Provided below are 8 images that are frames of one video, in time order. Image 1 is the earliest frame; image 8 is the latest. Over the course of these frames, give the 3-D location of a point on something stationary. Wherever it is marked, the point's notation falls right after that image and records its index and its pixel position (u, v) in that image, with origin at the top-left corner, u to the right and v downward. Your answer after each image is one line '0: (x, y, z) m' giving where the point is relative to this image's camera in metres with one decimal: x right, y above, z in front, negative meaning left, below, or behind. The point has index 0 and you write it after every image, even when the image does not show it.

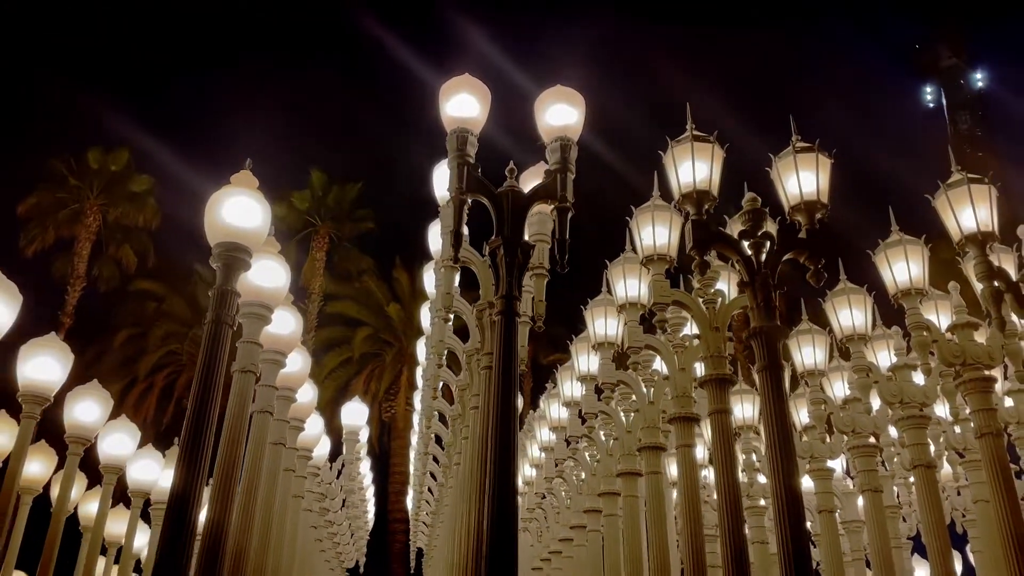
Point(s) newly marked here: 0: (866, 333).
0: (+3.5, -0.4, +8.6) m
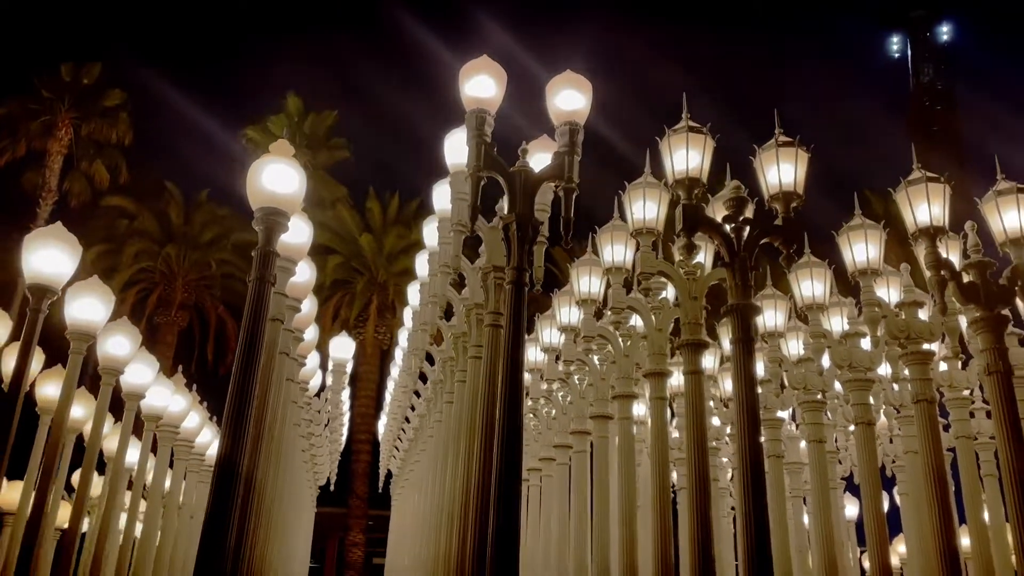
0: (+3.4, -0.2, +9.6) m
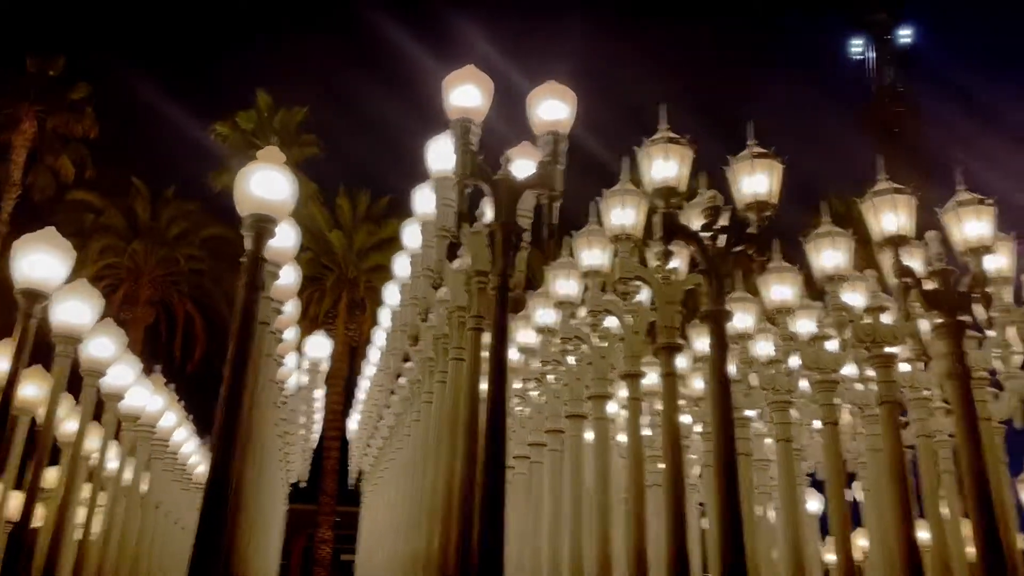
0: (+3.2, -0.2, +9.9) m
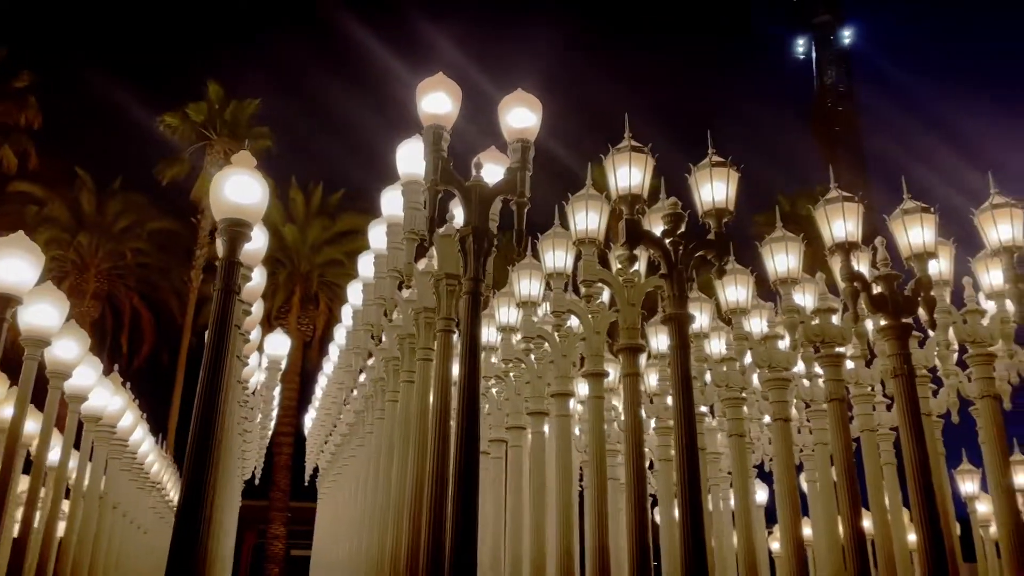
0: (+2.7, -0.2, +10.3) m
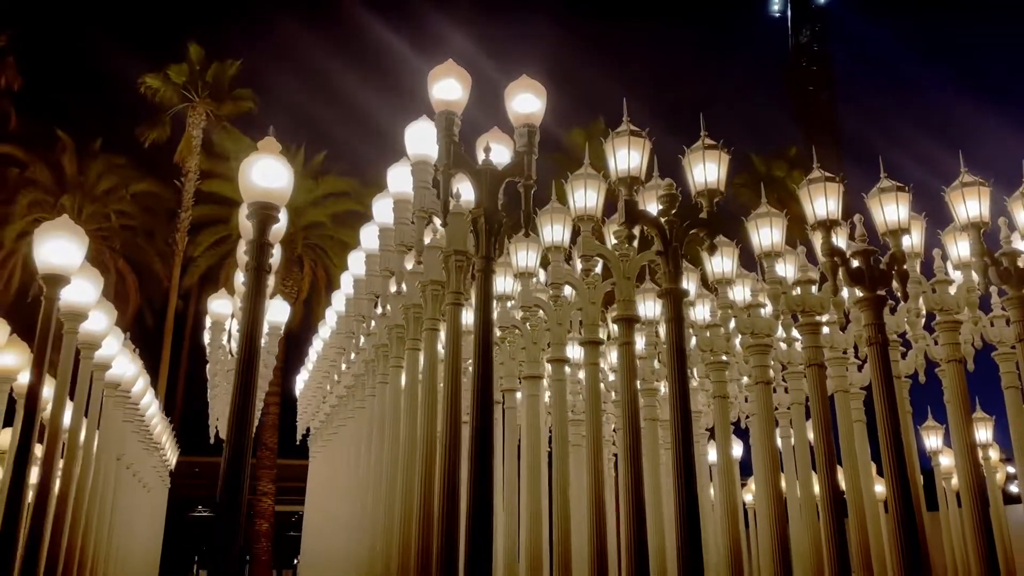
0: (+2.7, +0.1, +10.9) m
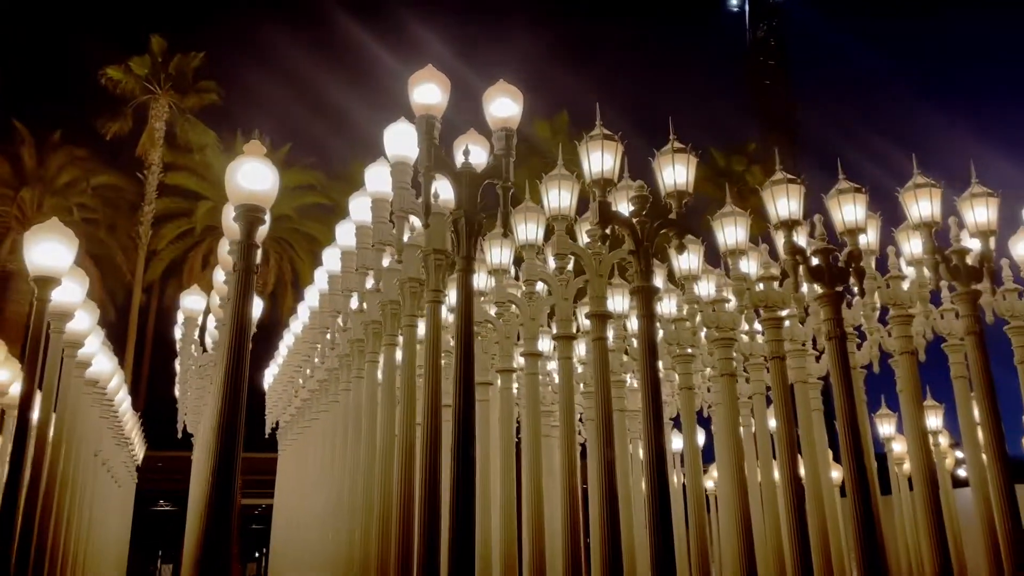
0: (+2.4, +0.2, +11.4) m
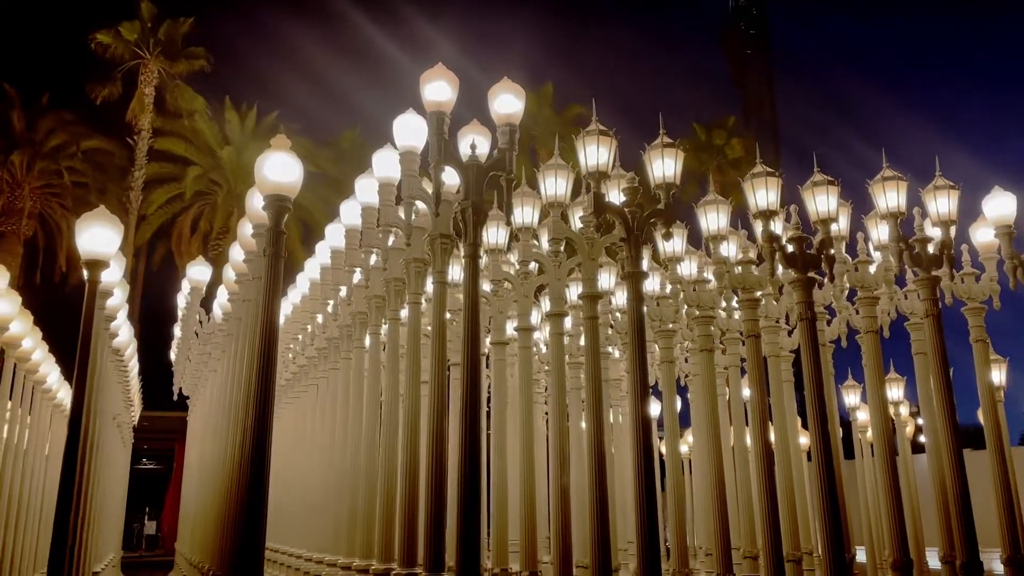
0: (+2.4, +0.5, +12.2) m
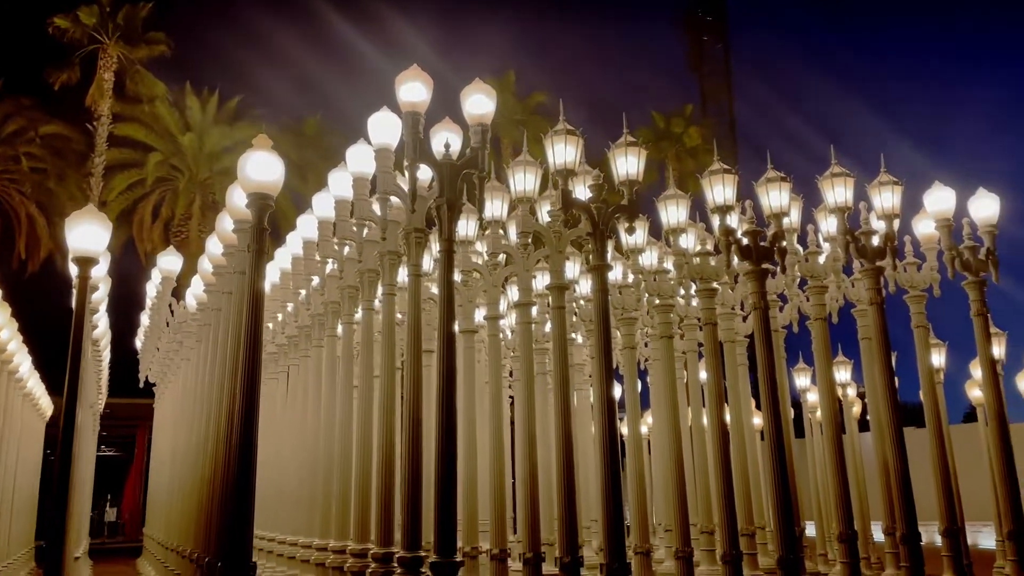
0: (+1.9, +0.6, +12.8) m
